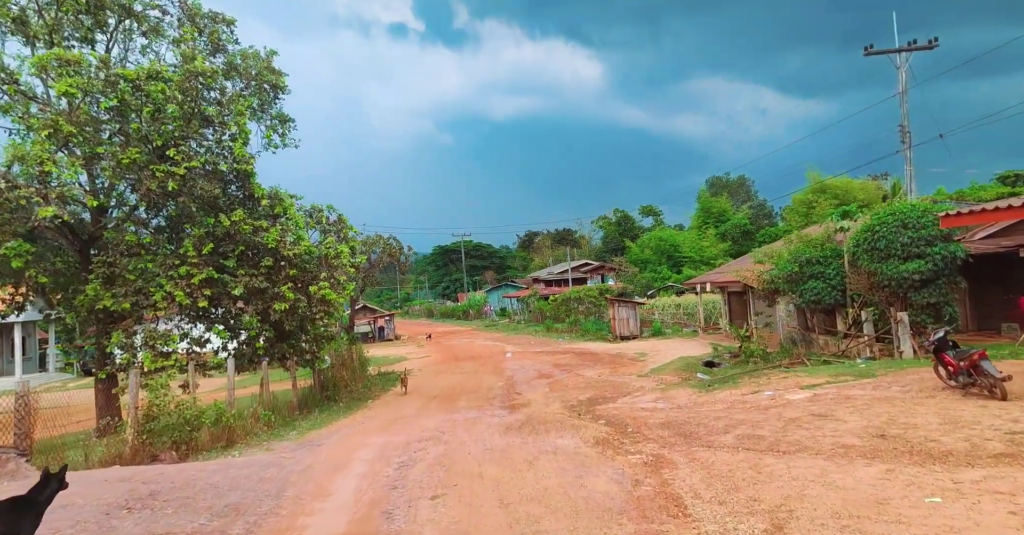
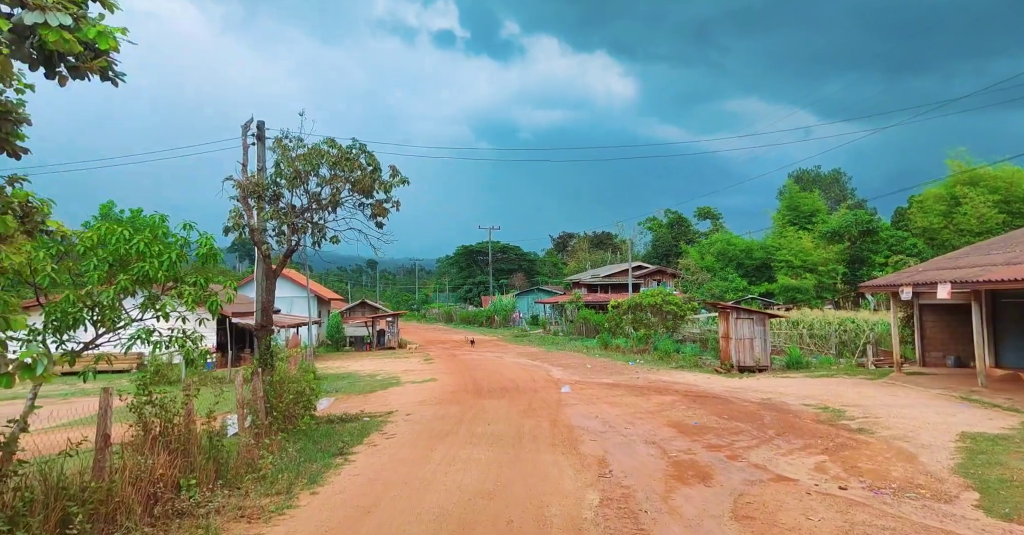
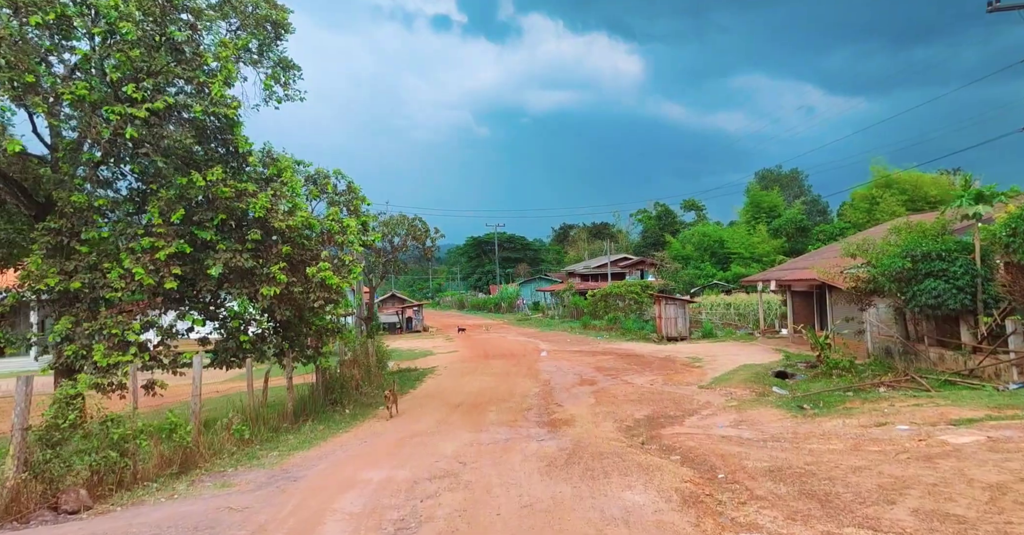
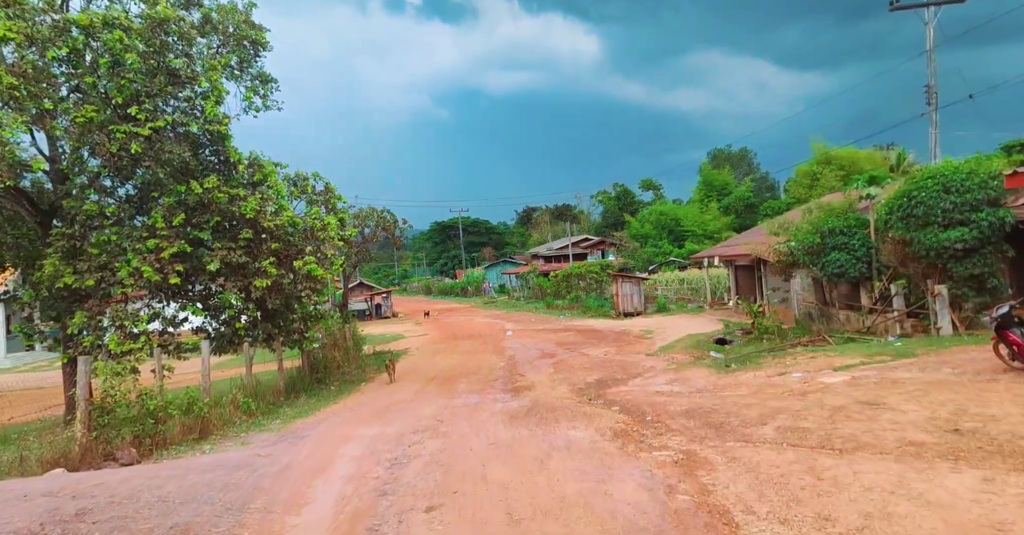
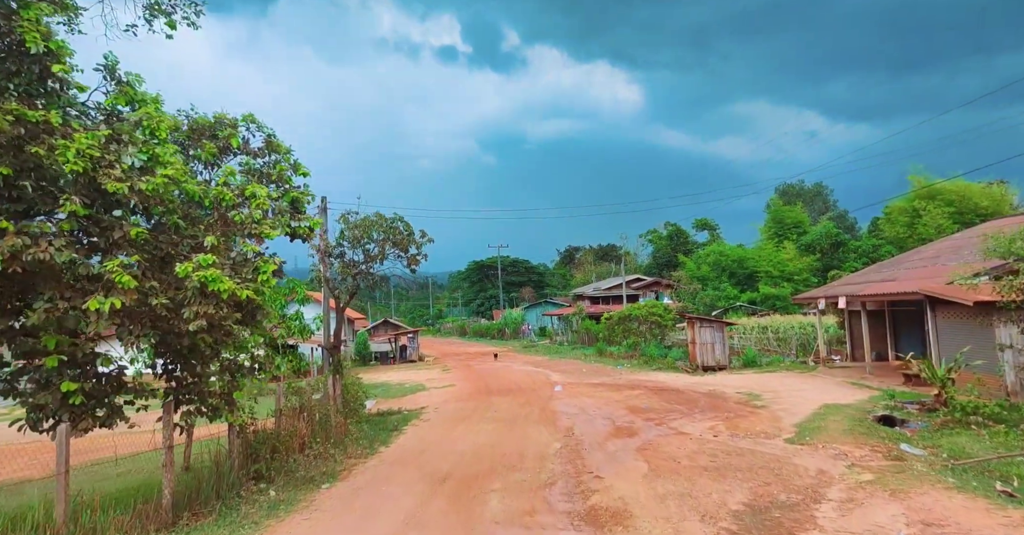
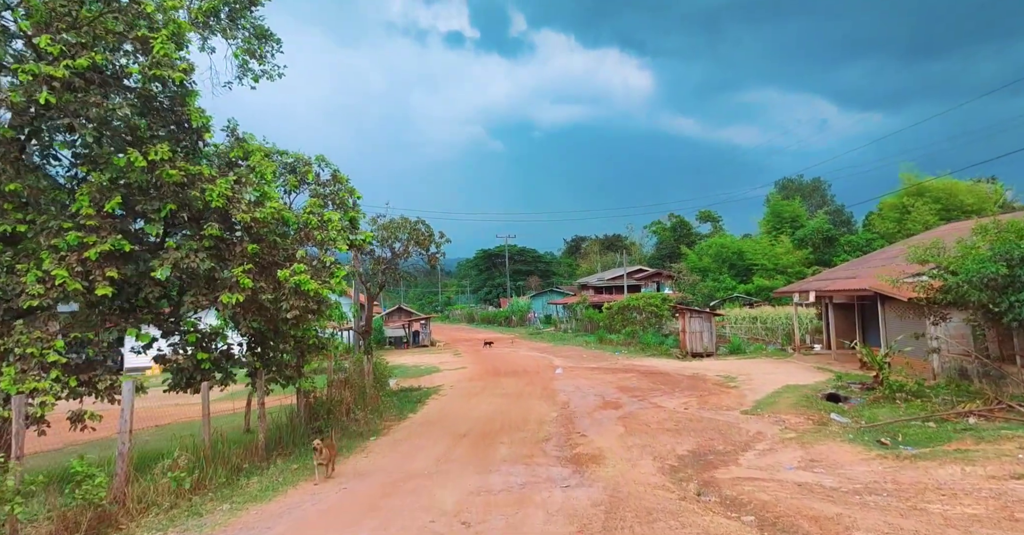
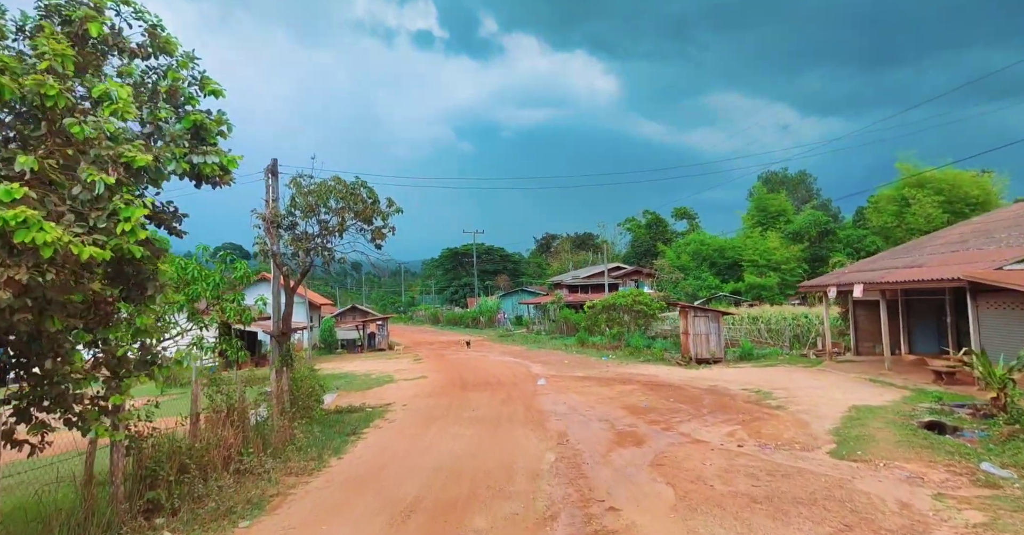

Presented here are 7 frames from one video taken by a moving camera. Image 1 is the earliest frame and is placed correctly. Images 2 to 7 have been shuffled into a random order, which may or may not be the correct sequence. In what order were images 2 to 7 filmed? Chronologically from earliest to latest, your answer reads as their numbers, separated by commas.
4, 3, 6, 5, 7, 2
